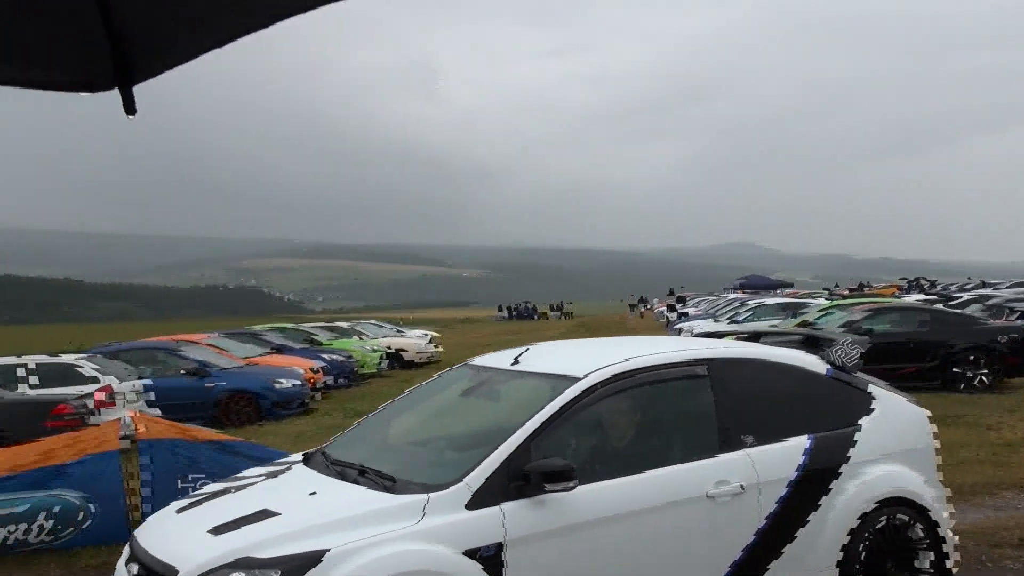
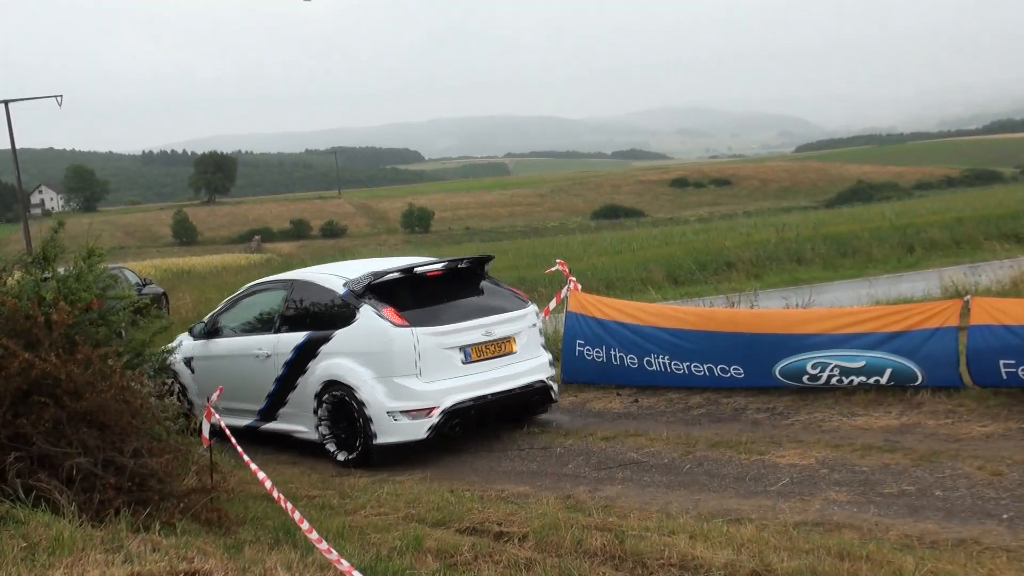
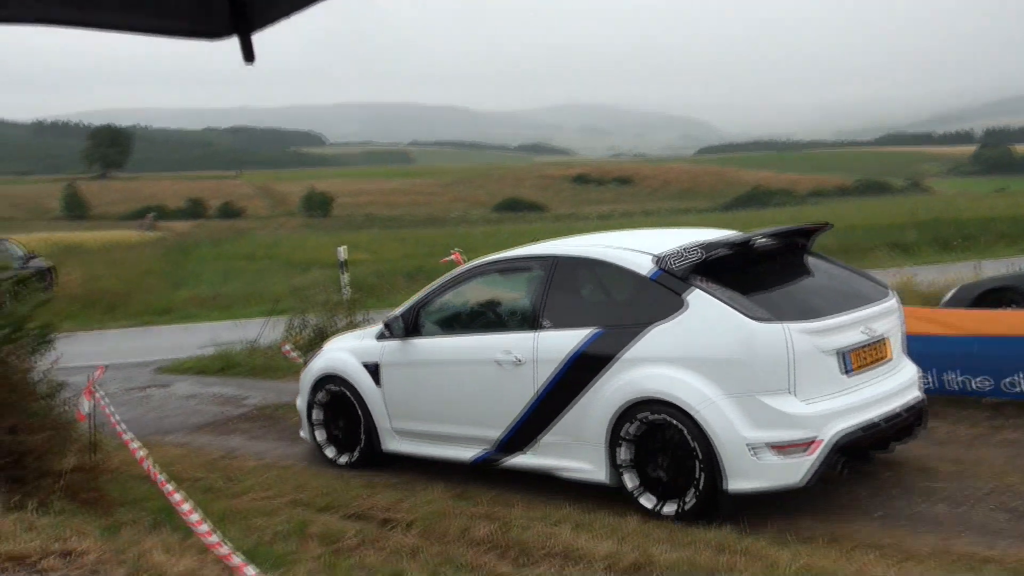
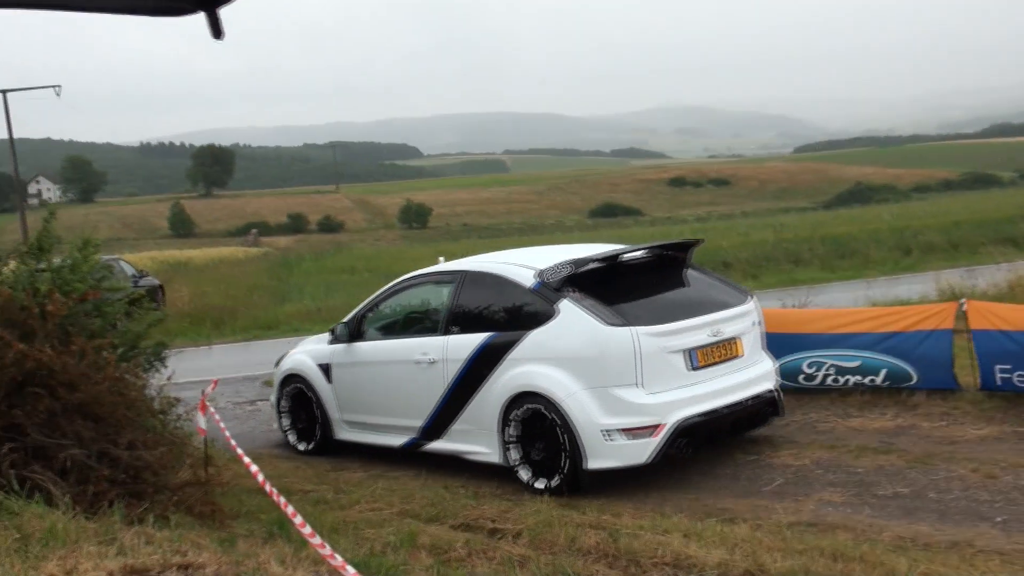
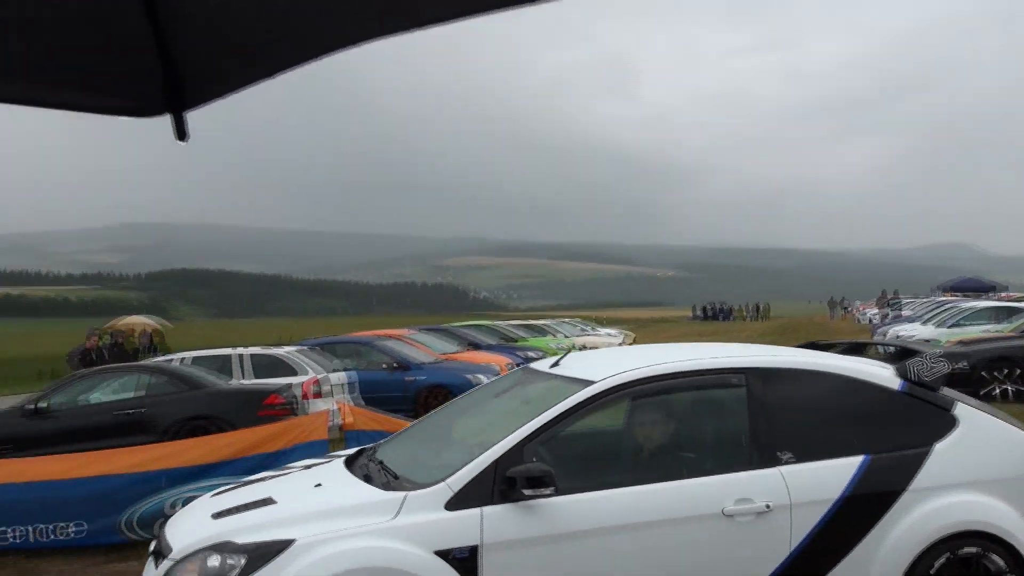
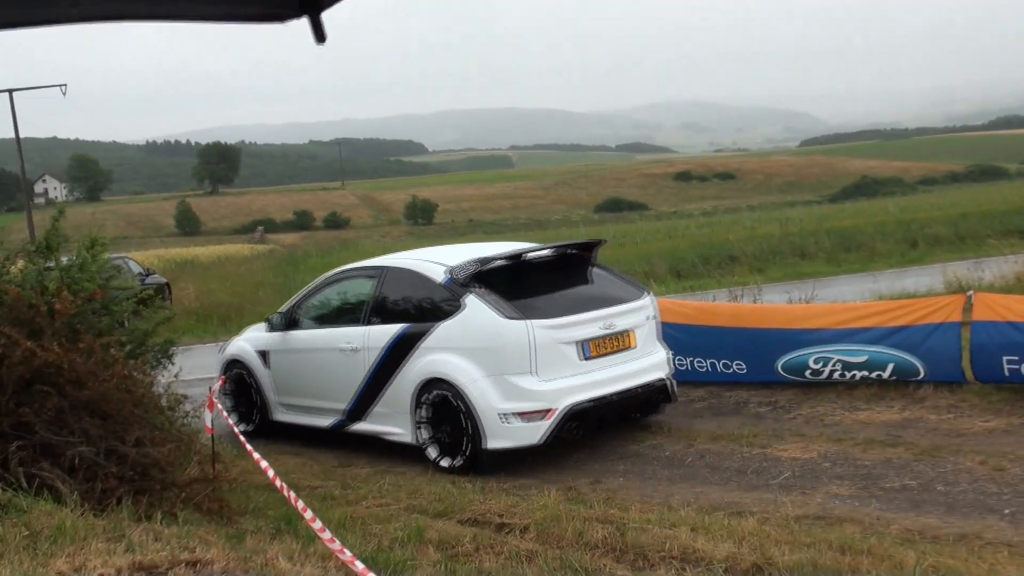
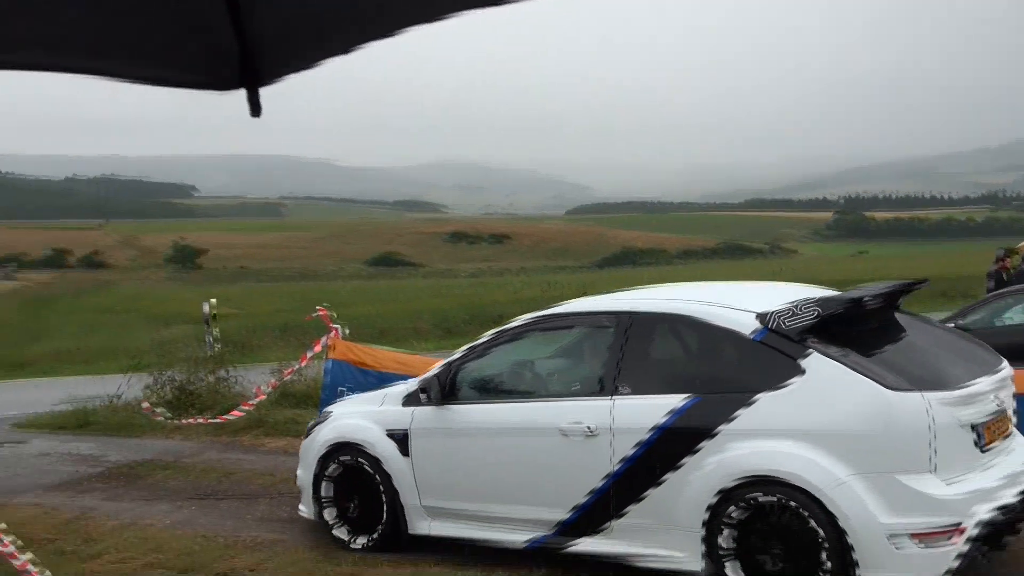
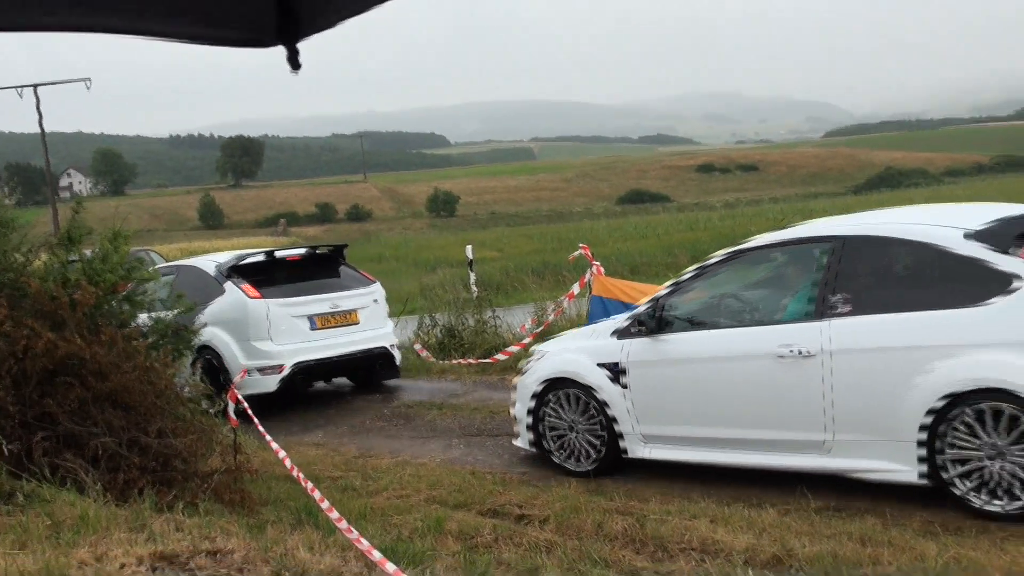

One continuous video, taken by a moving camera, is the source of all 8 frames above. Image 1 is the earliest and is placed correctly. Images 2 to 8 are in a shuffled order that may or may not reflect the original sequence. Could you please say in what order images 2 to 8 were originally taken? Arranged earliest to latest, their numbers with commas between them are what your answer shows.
5, 7, 3, 4, 6, 2, 8
